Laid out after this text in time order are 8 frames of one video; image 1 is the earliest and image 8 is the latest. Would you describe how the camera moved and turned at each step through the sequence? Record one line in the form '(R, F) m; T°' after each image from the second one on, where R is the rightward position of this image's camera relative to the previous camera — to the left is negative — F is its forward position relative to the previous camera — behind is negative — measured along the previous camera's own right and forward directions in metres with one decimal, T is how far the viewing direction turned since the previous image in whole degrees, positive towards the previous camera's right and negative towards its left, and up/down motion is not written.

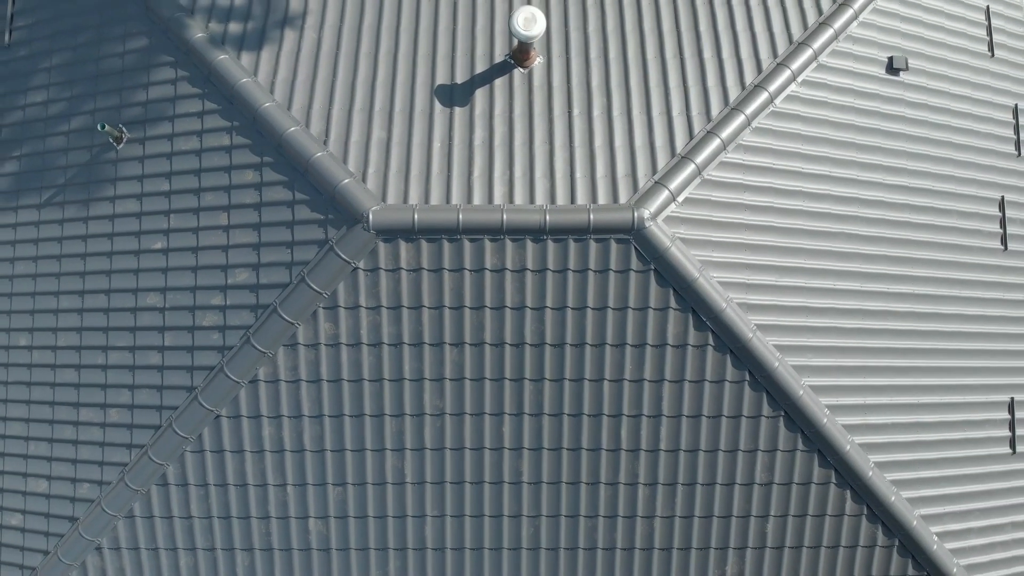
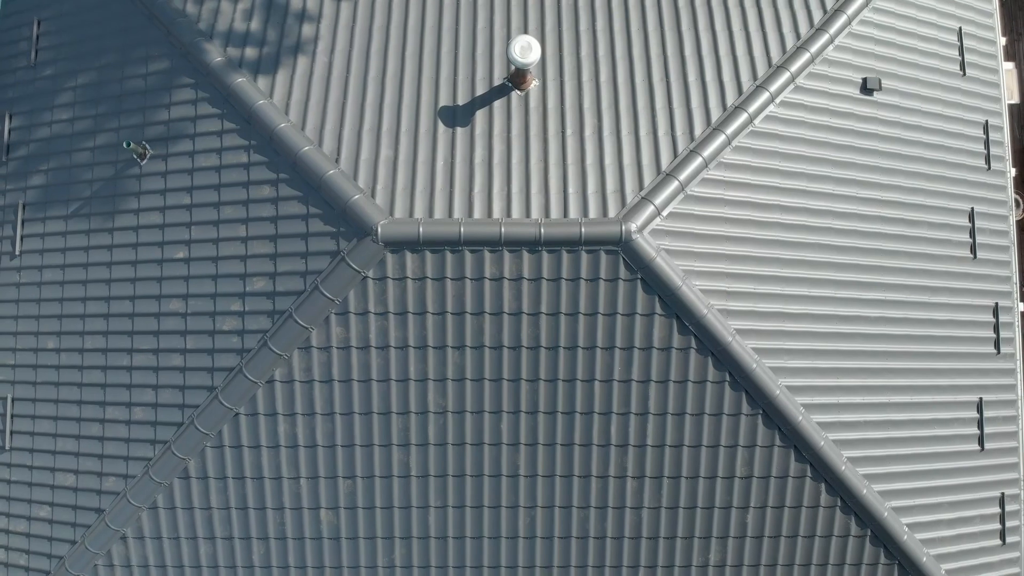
(0.0, -0.6) m; 0°
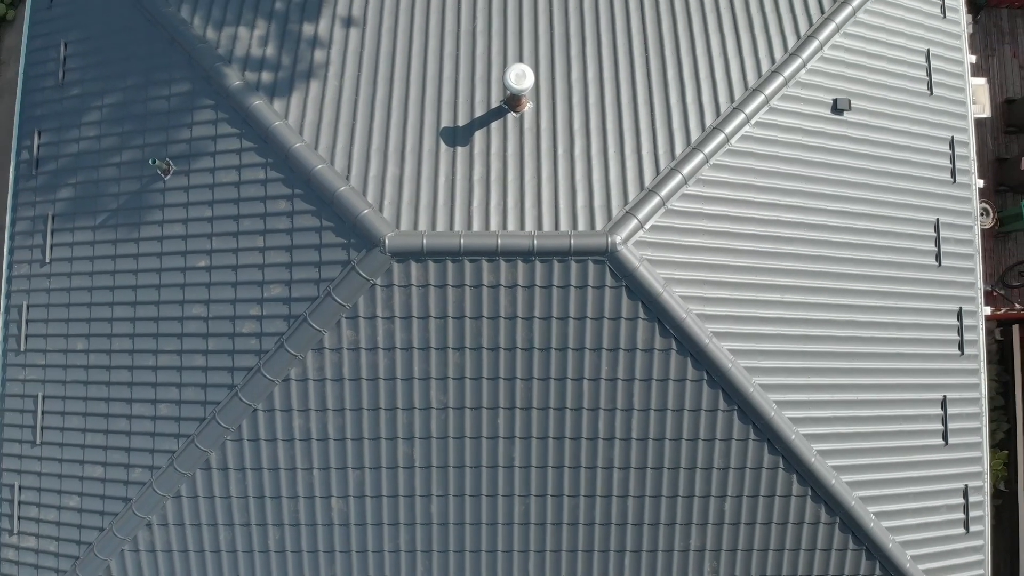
(+0.1, -0.7) m; 0°
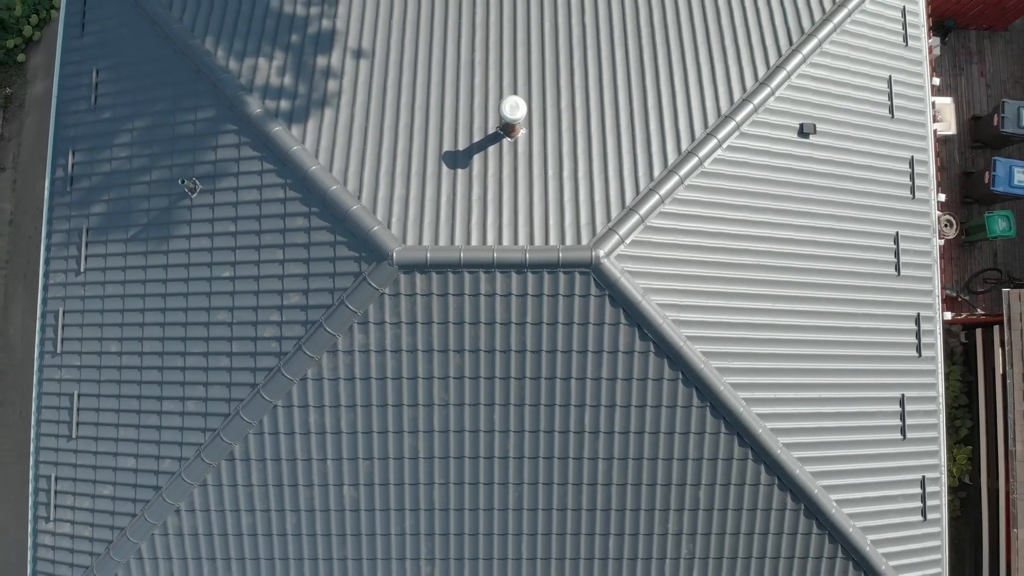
(+0.1, -1.0) m; 0°
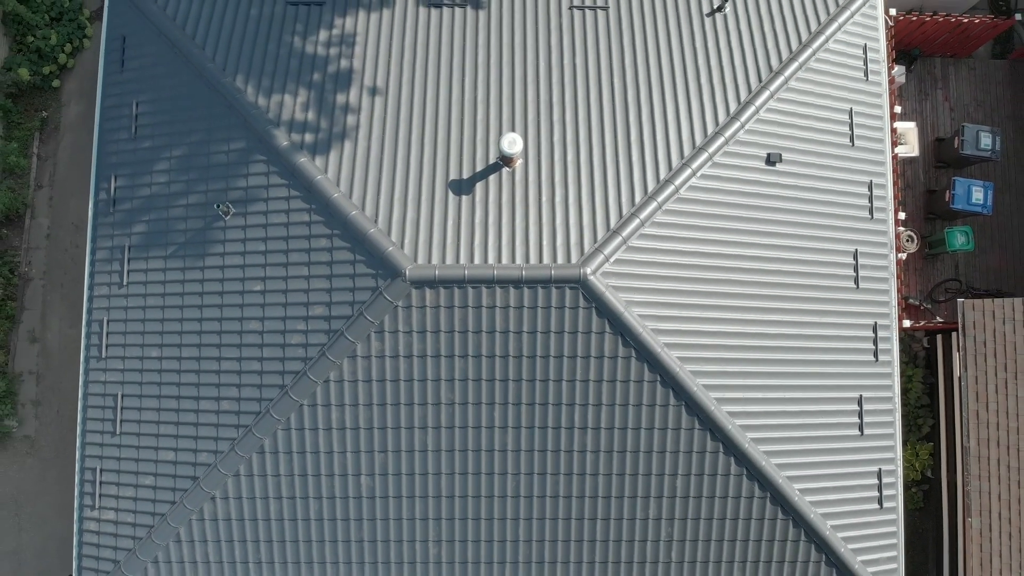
(0.0, -1.4) m; 0°
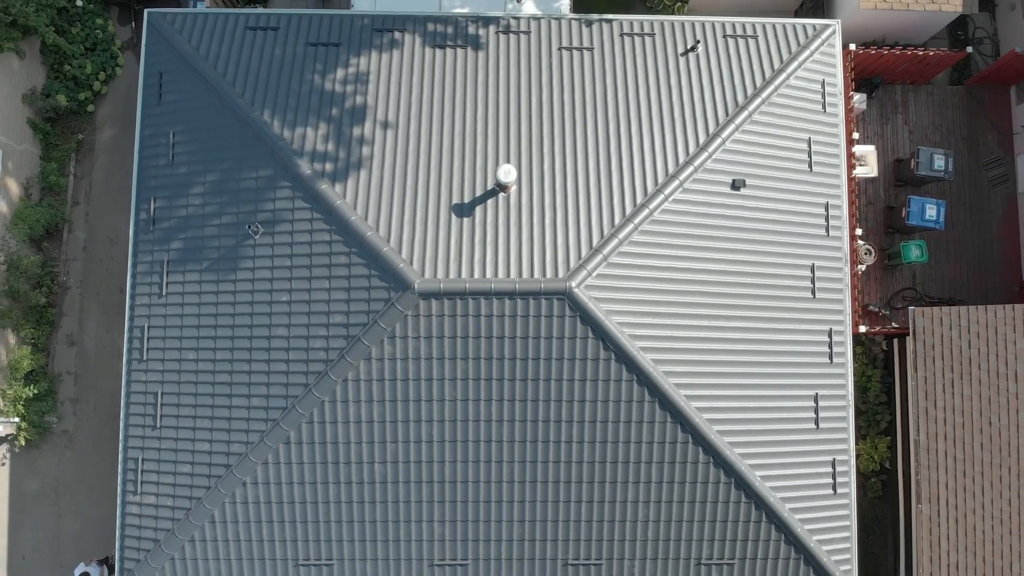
(+0.1, -1.7) m; 0°
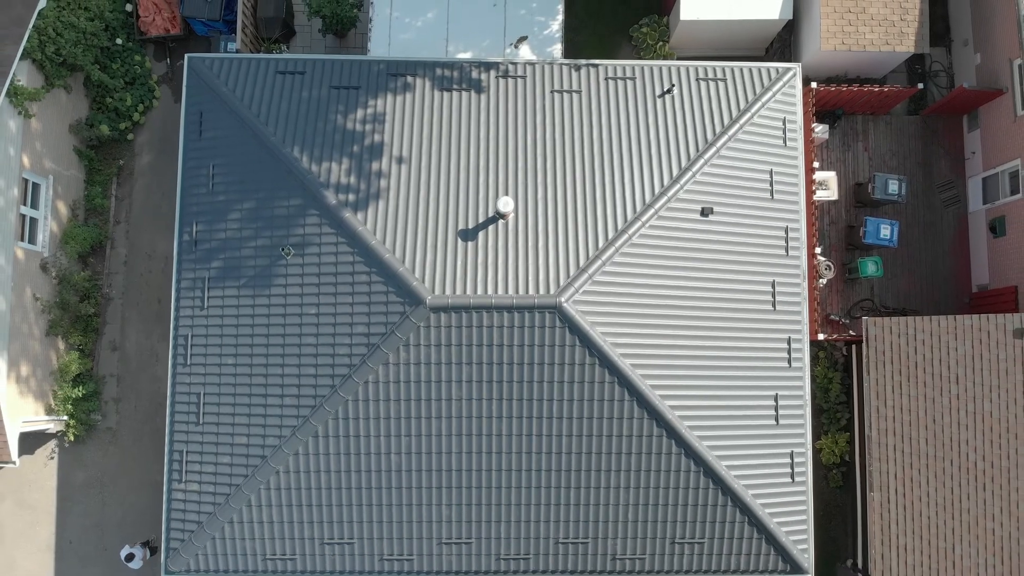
(+0.1, -2.1) m; 0°
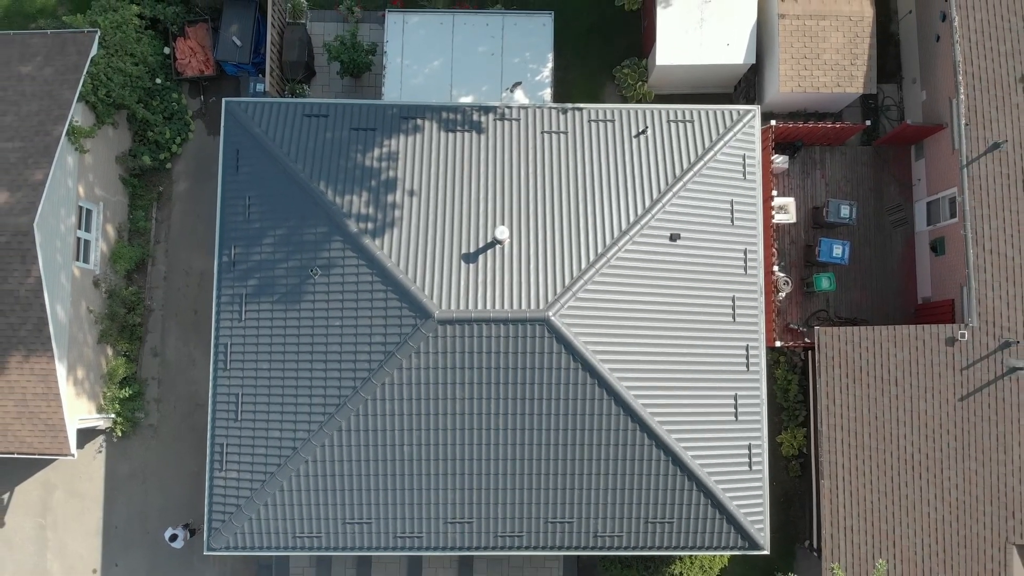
(+0.1, -2.7) m; 0°
